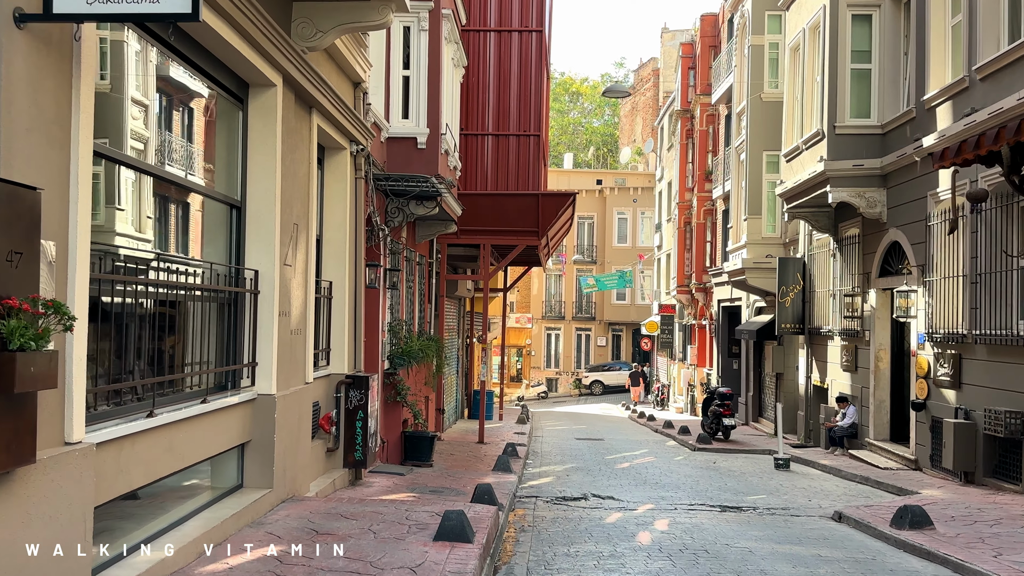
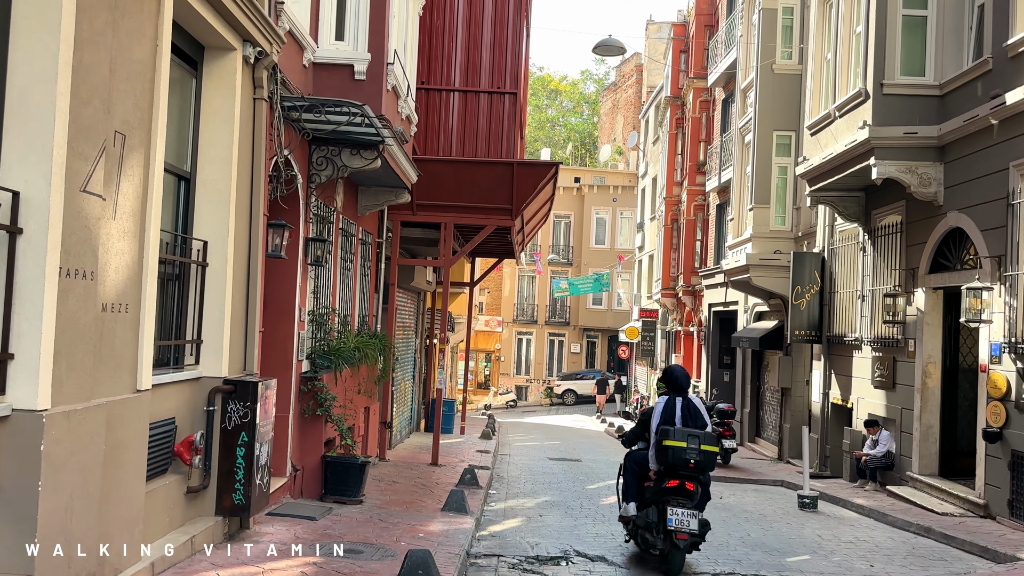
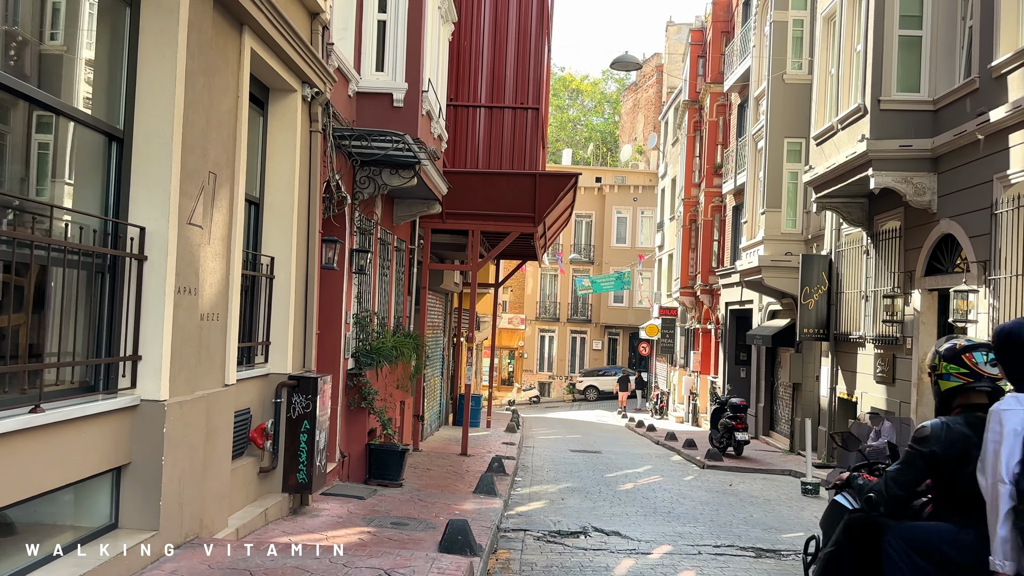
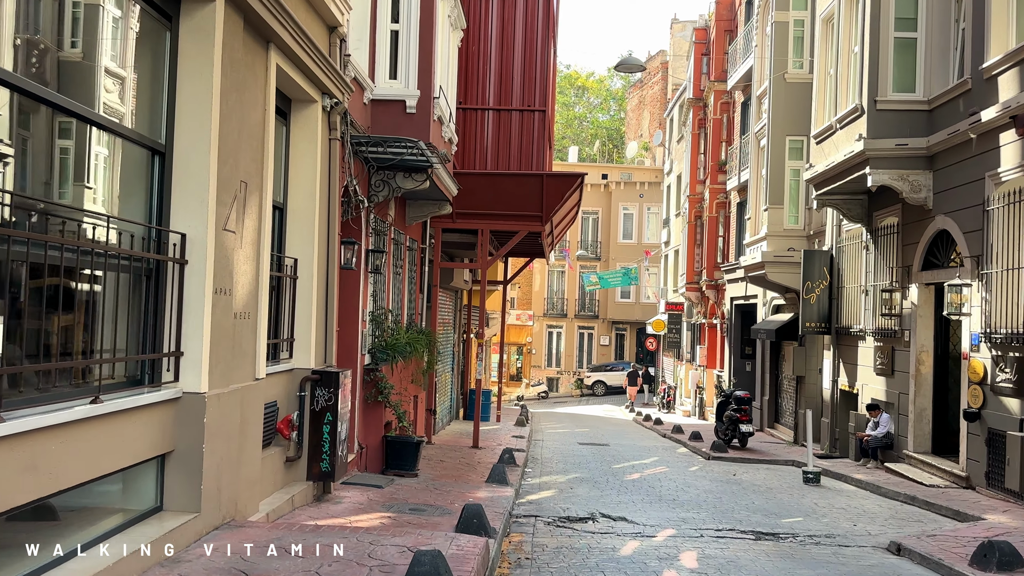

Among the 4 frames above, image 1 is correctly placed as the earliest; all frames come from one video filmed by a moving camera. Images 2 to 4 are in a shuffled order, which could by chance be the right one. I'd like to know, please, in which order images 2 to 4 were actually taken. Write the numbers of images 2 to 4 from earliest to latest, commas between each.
4, 3, 2
